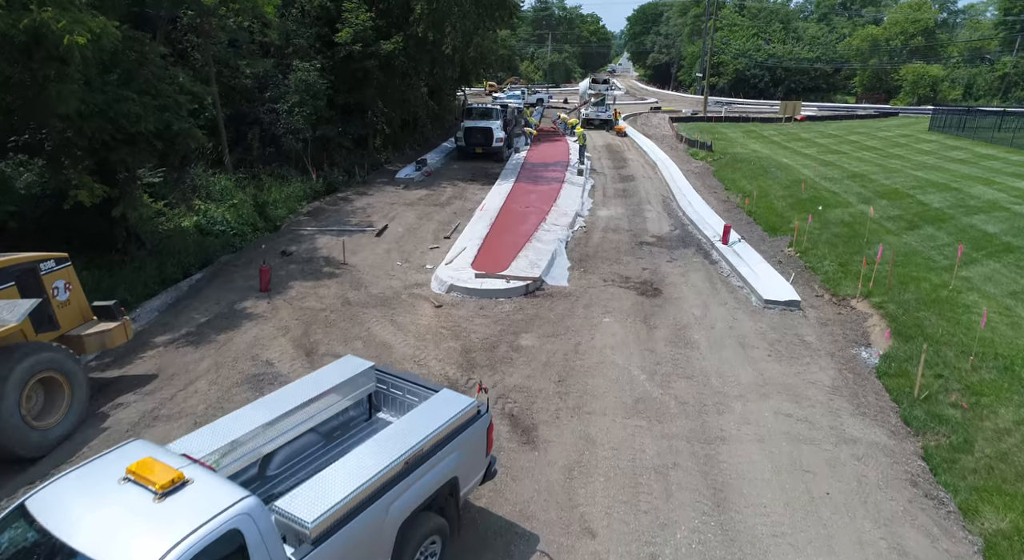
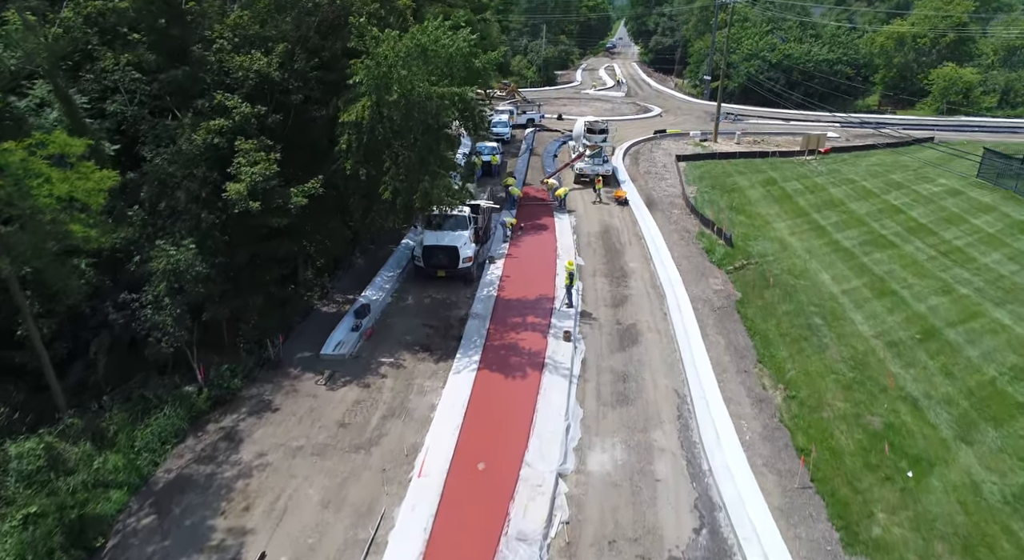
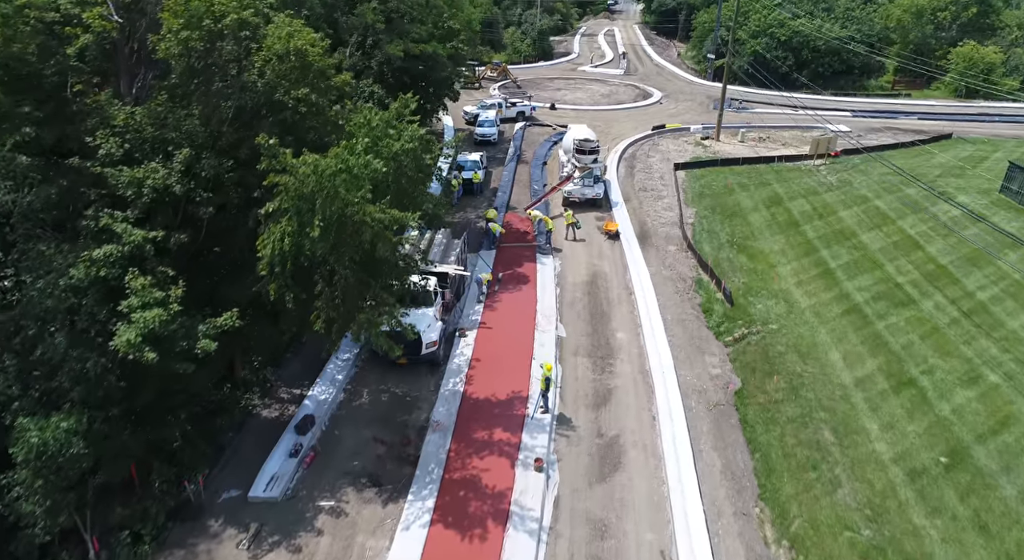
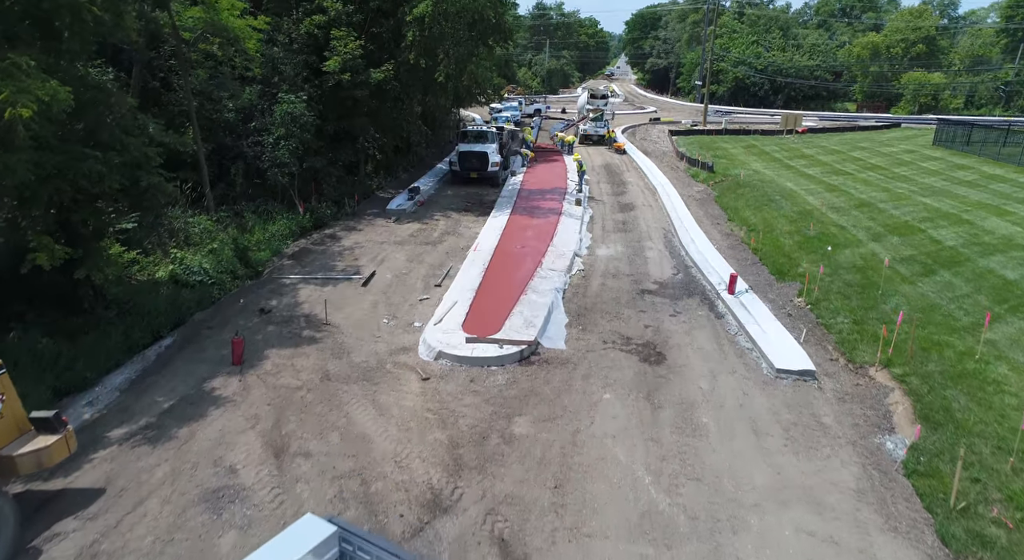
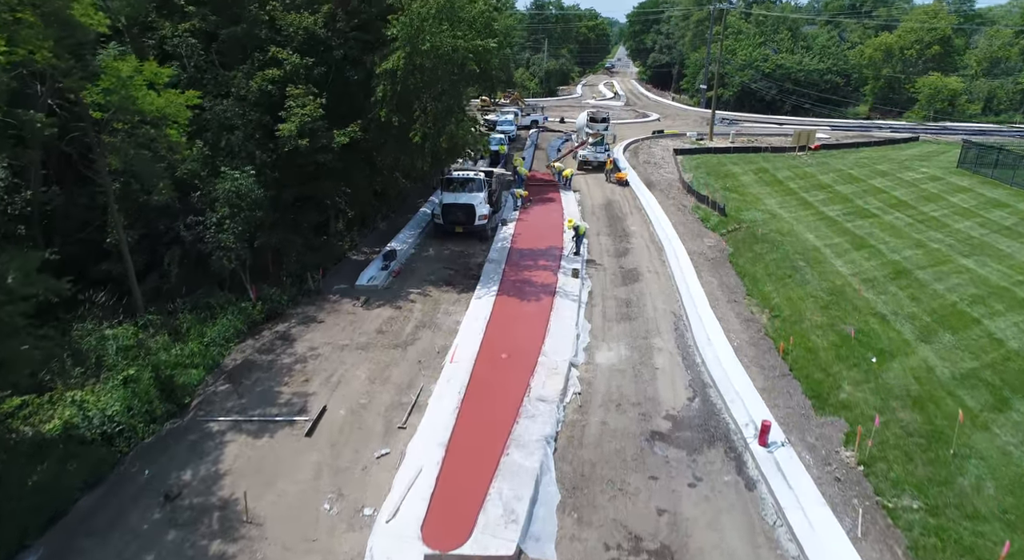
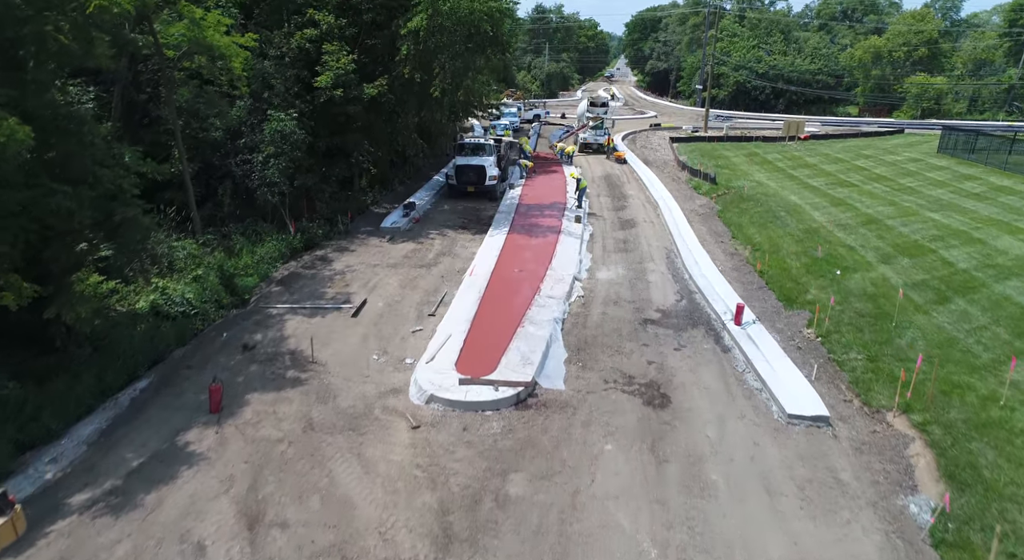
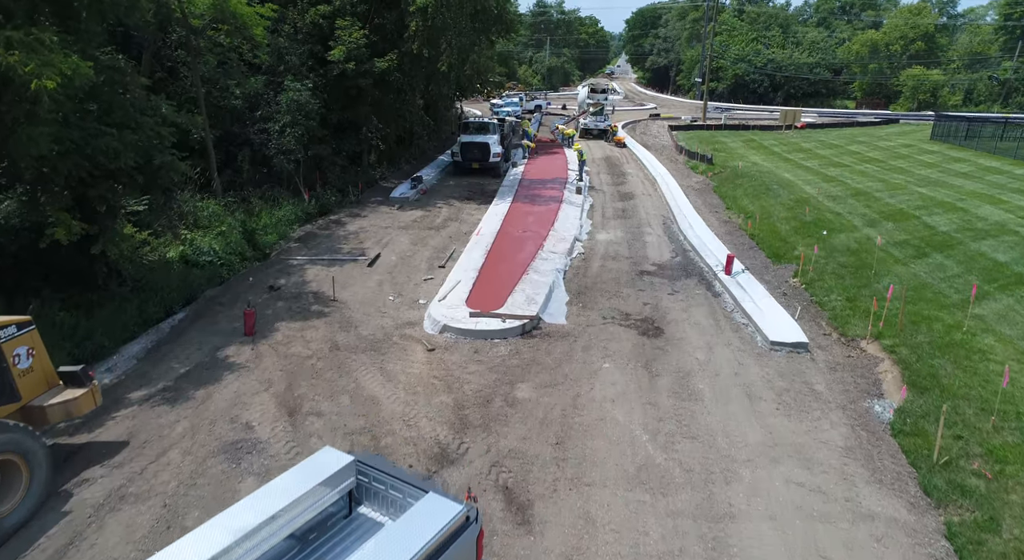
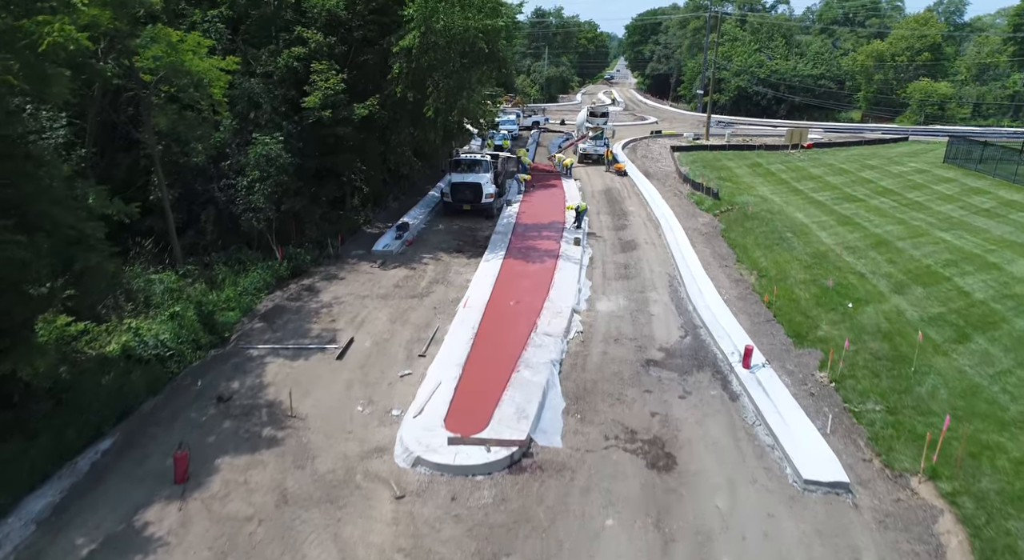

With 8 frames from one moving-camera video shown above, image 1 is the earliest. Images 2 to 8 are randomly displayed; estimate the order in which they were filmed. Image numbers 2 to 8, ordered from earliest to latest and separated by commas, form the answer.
7, 4, 6, 8, 5, 2, 3
